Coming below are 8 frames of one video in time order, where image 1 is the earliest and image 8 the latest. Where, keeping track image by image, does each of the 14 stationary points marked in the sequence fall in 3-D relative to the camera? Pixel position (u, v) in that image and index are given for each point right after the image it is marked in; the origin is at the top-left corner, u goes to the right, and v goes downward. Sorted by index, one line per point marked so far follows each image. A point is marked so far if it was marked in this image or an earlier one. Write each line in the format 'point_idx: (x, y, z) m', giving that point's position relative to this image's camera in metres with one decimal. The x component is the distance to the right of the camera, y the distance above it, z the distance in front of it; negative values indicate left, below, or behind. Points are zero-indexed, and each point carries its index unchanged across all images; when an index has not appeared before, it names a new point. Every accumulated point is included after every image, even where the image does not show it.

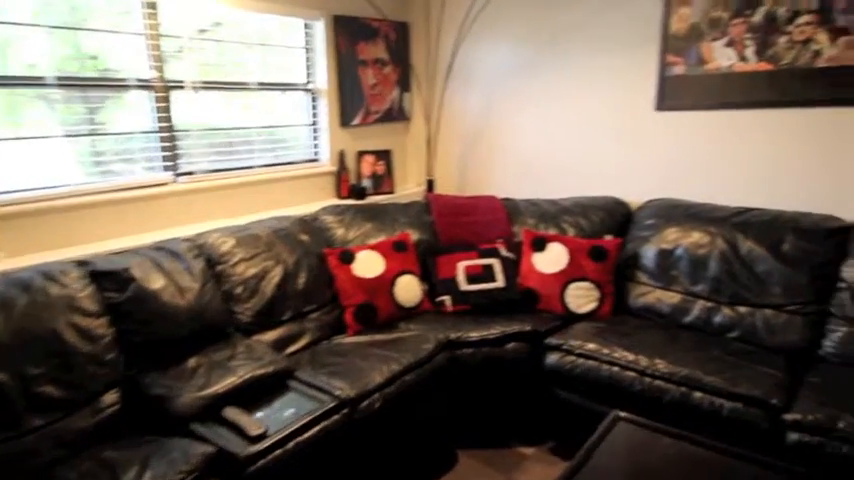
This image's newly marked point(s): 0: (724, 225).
0: (+1.4, +0.1, +2.5) m
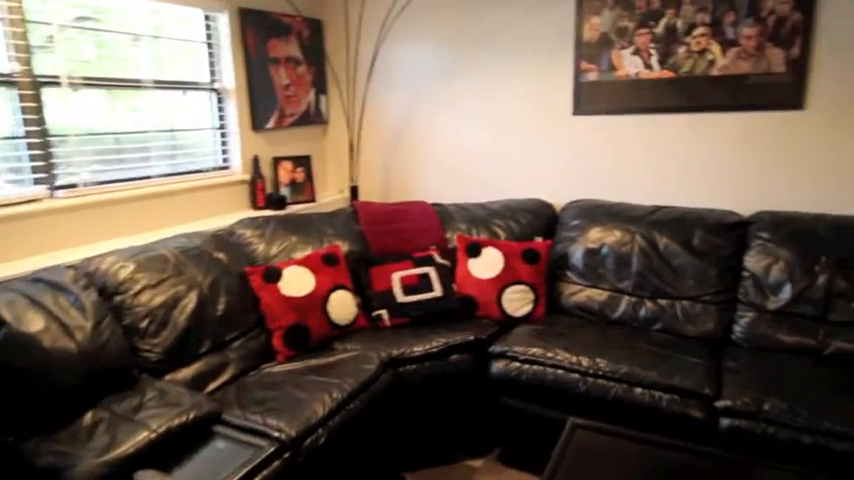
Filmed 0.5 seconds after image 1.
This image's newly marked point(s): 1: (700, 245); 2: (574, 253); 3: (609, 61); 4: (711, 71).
0: (+1.1, +0.1, +2.6) m
1: (+1.3, 0.0, +2.5) m
2: (+0.8, -0.1, +2.8) m
3: (+1.0, +1.0, +2.8) m
4: (+1.4, +0.8, +2.6) m
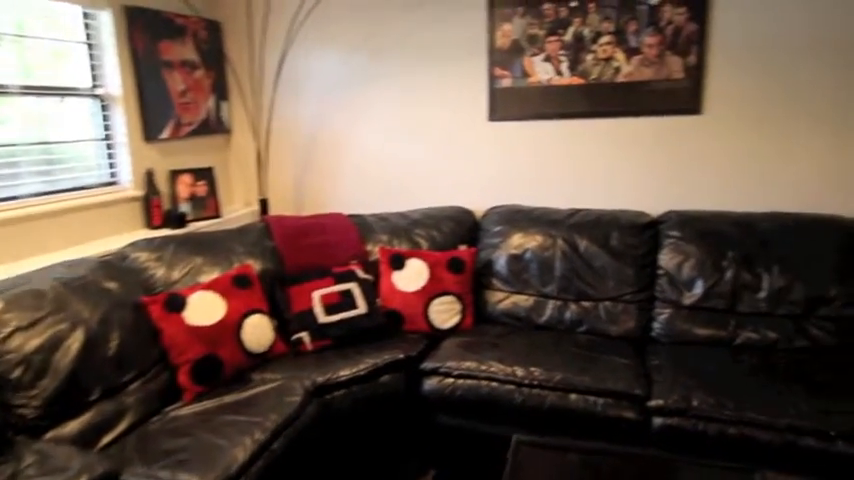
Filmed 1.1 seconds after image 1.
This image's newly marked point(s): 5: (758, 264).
0: (+0.7, +0.1, +2.7) m
1: (+0.9, 0.0, +2.5) m
2: (+0.4, -0.1, +2.7) m
3: (+0.5, +0.9, +2.8) m
4: (+1.0, +0.8, +2.7) m
5: (+1.4, -0.1, +2.3) m
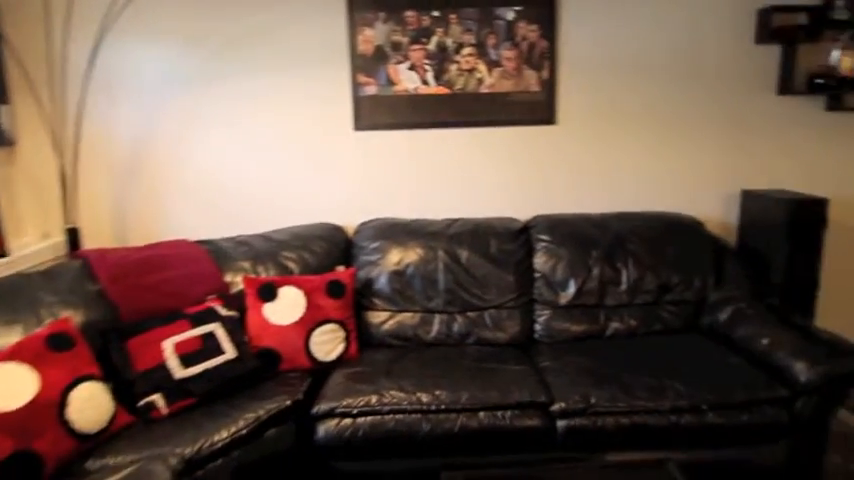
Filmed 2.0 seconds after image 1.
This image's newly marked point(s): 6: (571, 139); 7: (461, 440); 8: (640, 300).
0: (+0.1, 0.0, +2.6) m
1: (+0.3, -0.1, +2.6) m
2: (-0.2, -0.2, +2.6) m
3: (-0.2, +0.8, +2.7) m
4: (+0.3, +0.8, +2.7) m
5: (+0.9, -0.1, +2.5) m
6: (+0.8, +0.5, +2.8) m
7: (+0.1, -0.8, +2.0) m
8: (+1.0, -0.3, +2.5) m
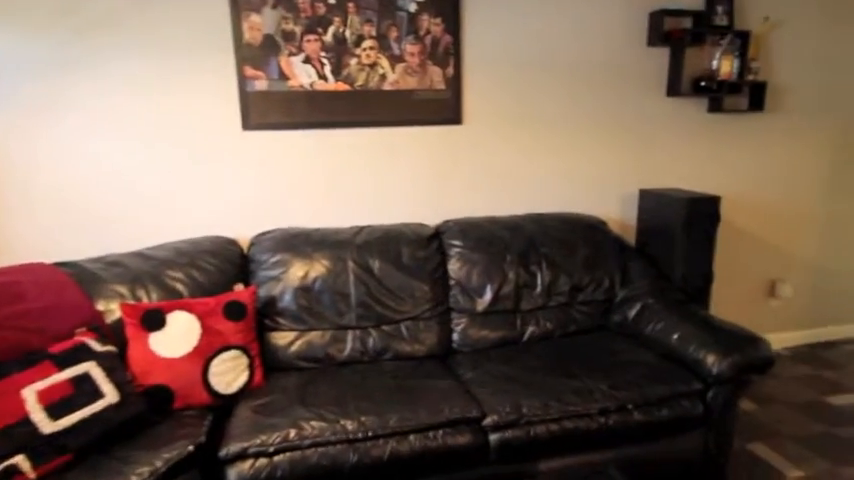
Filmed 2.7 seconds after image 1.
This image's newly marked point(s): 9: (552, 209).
0: (-0.3, 0.0, +2.4) m
1: (-0.1, -0.1, +2.5) m
2: (-0.6, -0.2, +2.3) m
3: (-0.7, +0.8, +2.5) m
4: (-0.2, +0.8, +2.6) m
5: (+0.5, -0.1, +2.5) m
6: (+0.3, +0.5, +2.8) m
7: (-0.1, -0.8, +1.9) m
8: (+0.6, -0.3, +2.5) m
9: (+0.7, +0.2, +2.9) m
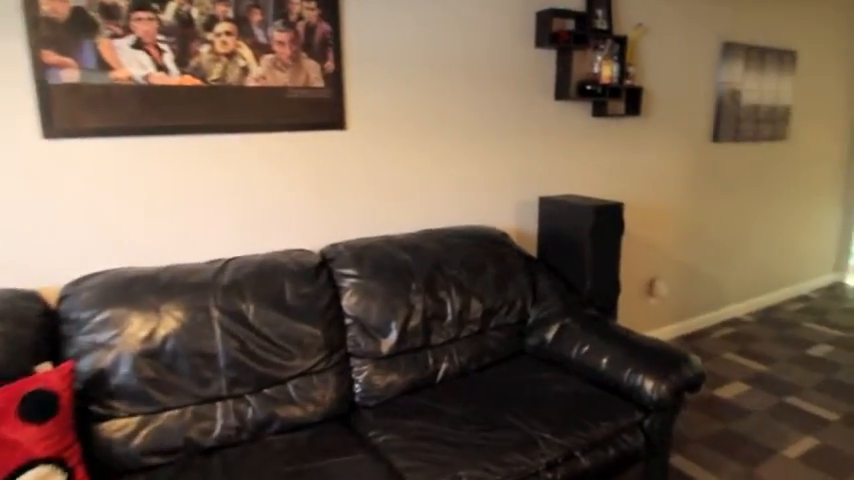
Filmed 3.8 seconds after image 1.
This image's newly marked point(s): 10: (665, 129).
0: (-0.7, -0.2, +1.8) m
1: (-0.5, -0.2, +1.9) m
2: (-1.0, -0.4, +1.7) m
3: (-1.1, +0.6, +1.8) m
4: (-0.7, +0.6, +2.0) m
5: (0.0, -0.2, +2.1) m
6: (-0.3, +0.4, +2.3) m
7: (-0.3, -0.9, +1.4) m
8: (+0.2, -0.4, +2.1) m
9: (+0.1, +0.1, +2.6) m
10: (+1.4, +0.7, +3.1) m
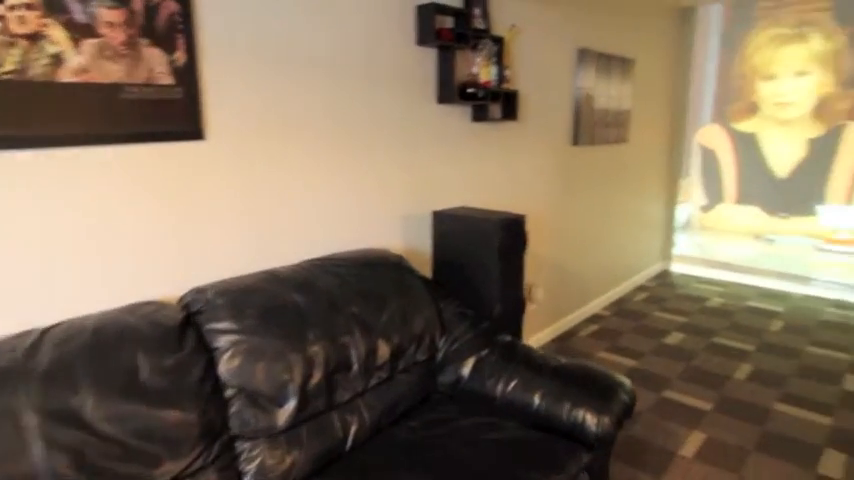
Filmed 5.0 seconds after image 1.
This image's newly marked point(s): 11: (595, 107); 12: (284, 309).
0: (-1.0, -0.3, +1.3) m
1: (-0.8, -0.4, +1.5) m
2: (-1.1, -0.6, +1.1) m
3: (-1.3, +0.4, +1.1) m
4: (-1.0, +0.4, +1.4) m
5: (-0.3, -0.3, +1.8) m
6: (-0.7, +0.3, +1.9) m
7: (-0.4, -1.1, +1.0) m
8: (-0.2, -0.5, +1.9) m
9: (-0.4, 0.0, +2.3) m
10: (+0.6, +0.6, +3.1) m
11: (+1.1, +0.9, +3.5) m
12: (-0.5, -0.2, +1.7) m
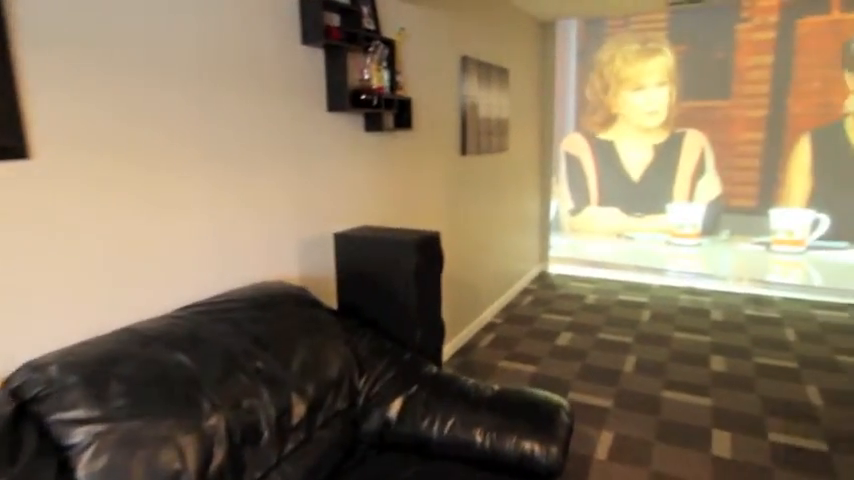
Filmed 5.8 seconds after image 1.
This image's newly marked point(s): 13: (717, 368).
0: (-1.0, -0.5, +0.8) m
1: (-0.8, -0.5, +1.0) m
2: (-1.1, -0.7, +0.5) m
3: (-1.3, +0.3, +0.5) m
4: (-1.1, +0.3, +0.9) m
5: (-0.5, -0.4, +1.4) m
6: (-0.9, +0.1, +1.4) m
7: (-0.3, -1.2, +0.6) m
8: (-0.4, -0.6, +1.5) m
9: (-0.7, -0.1, +1.8) m
10: (0.0, +0.6, +3.0) m
11: (+0.3, +0.8, +3.5) m
12: (-0.7, -0.3, +1.3) m
13: (+1.8, -0.8, +3.3) m
